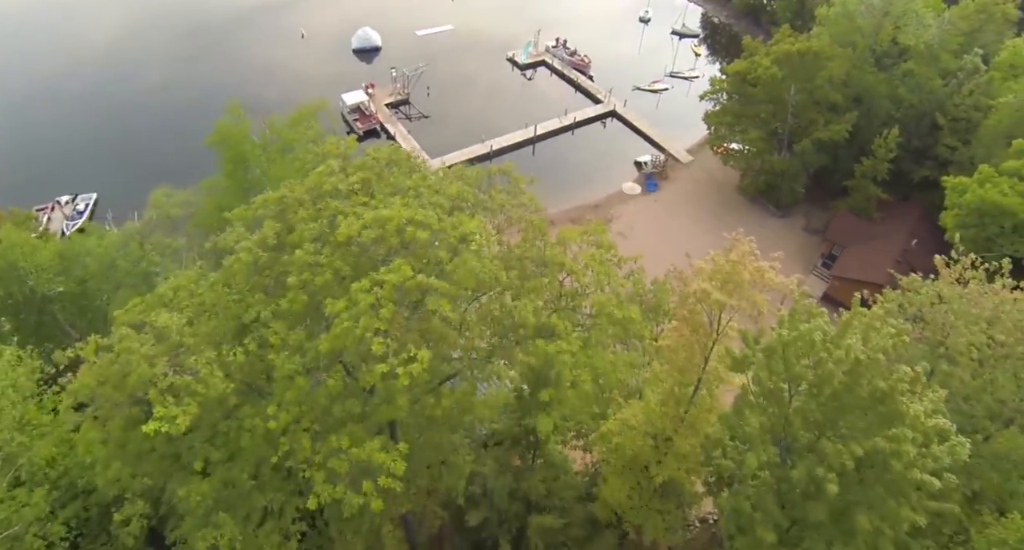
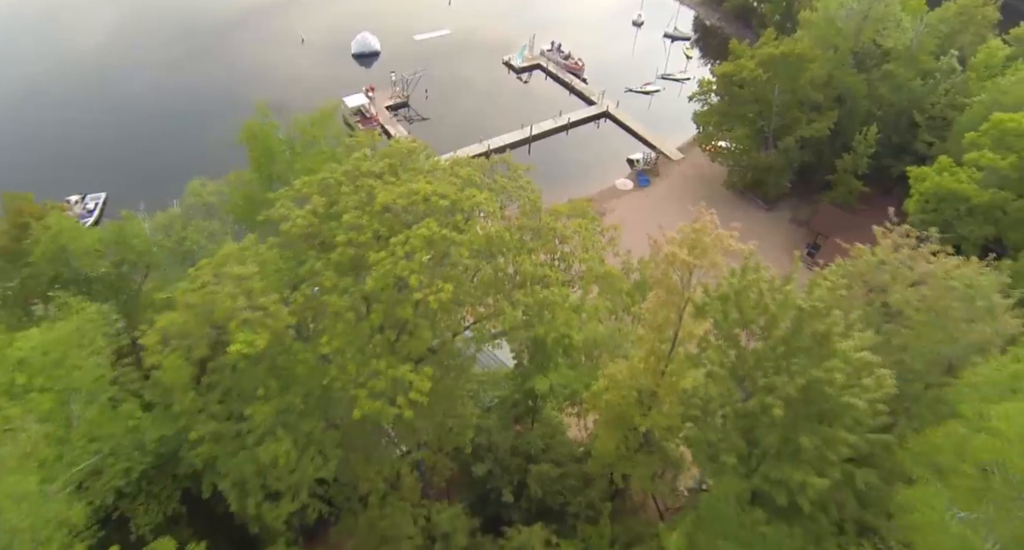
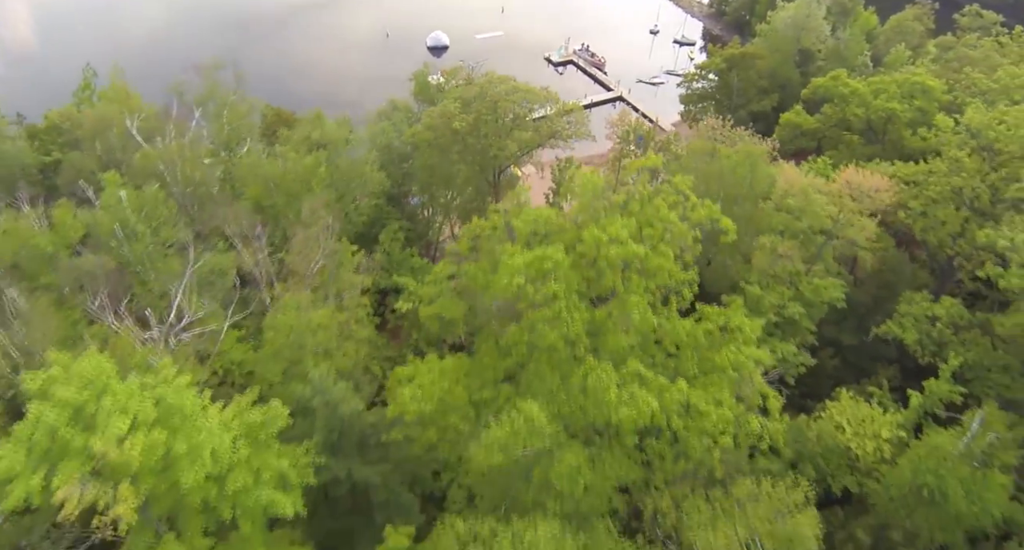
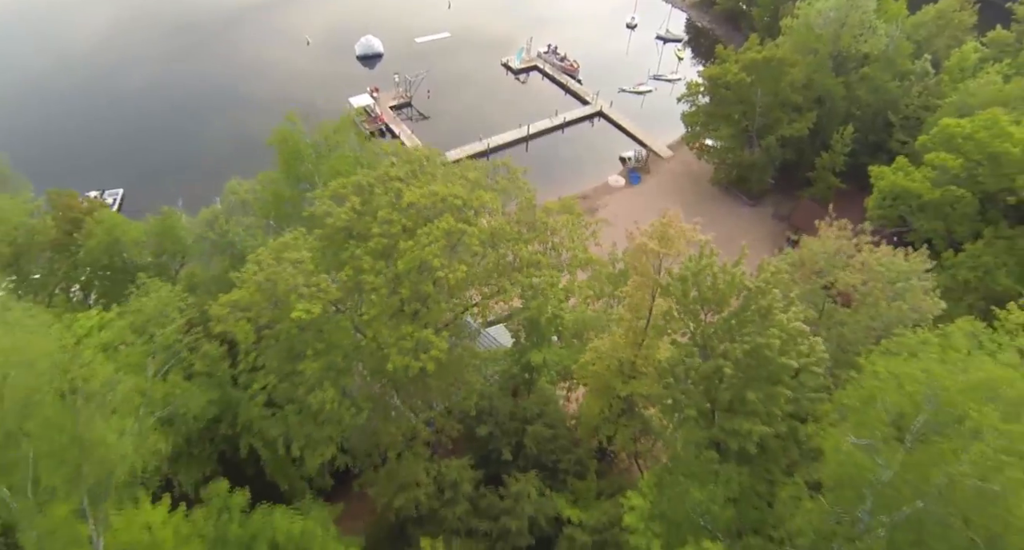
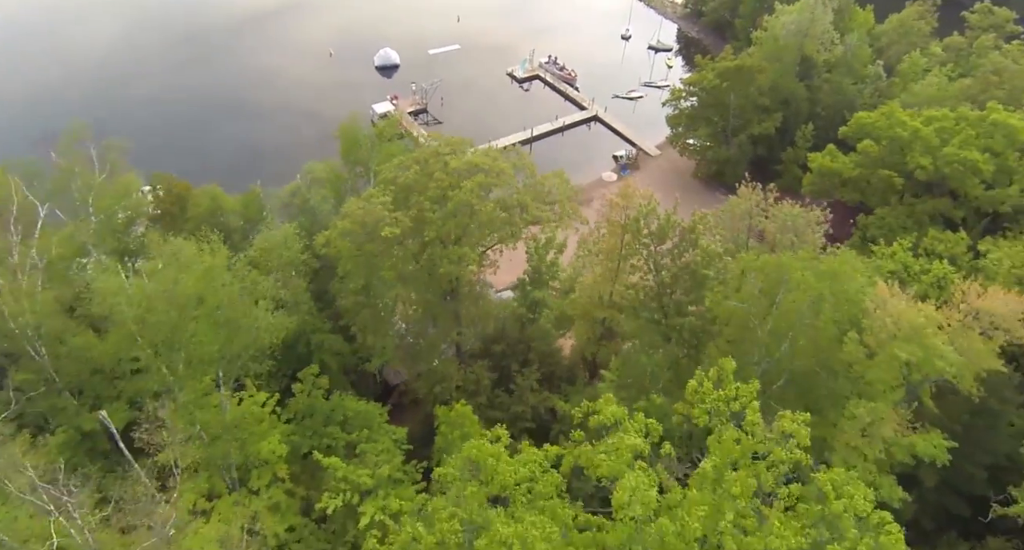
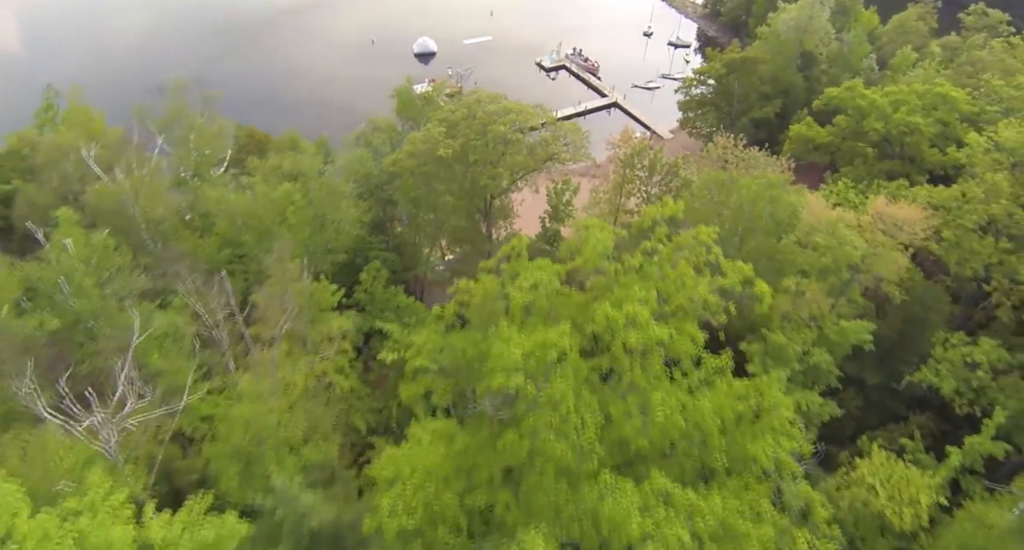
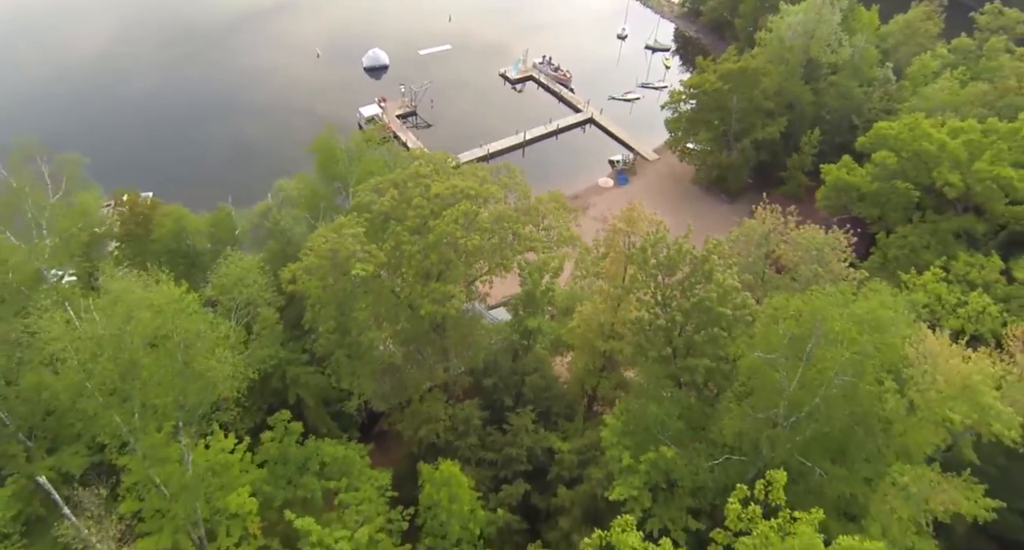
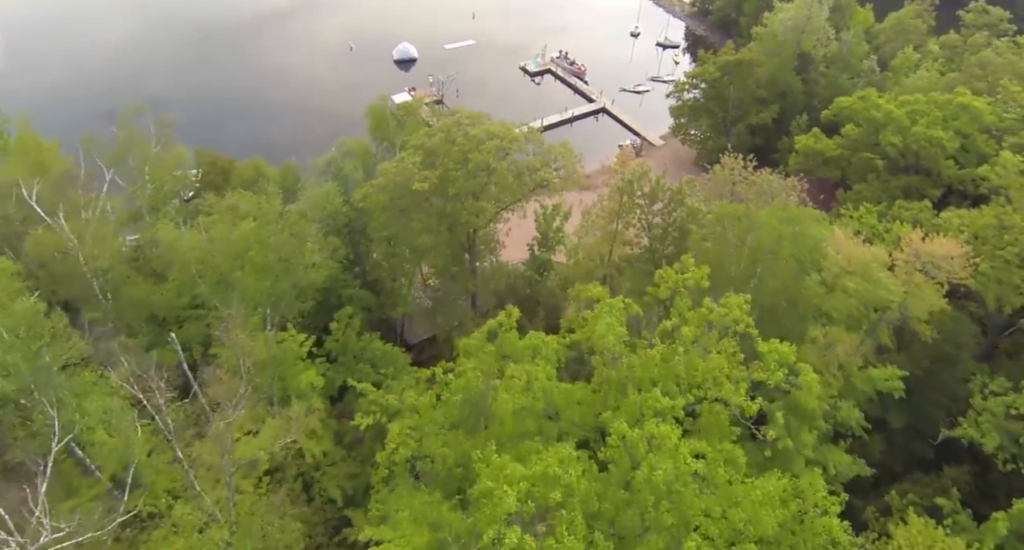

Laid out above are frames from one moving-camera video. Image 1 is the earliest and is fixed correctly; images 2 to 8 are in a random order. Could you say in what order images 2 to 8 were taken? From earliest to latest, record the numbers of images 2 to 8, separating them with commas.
2, 4, 7, 5, 8, 6, 3
